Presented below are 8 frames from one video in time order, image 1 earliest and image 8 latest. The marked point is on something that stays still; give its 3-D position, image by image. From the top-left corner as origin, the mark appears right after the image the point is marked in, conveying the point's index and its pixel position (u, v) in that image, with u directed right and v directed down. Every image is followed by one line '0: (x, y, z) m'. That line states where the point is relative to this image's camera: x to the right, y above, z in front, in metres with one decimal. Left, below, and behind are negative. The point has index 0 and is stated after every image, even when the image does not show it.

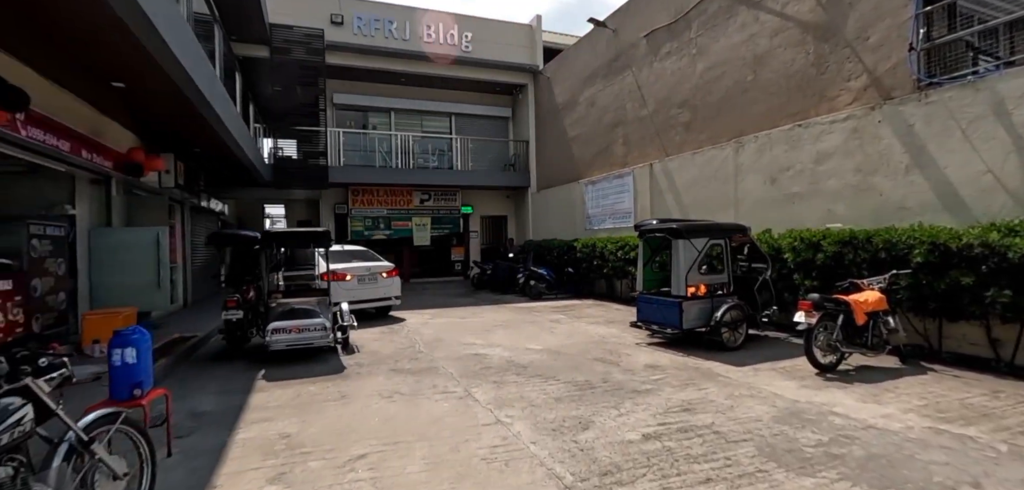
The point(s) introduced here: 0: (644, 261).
0: (+1.9, -0.2, +6.8) m
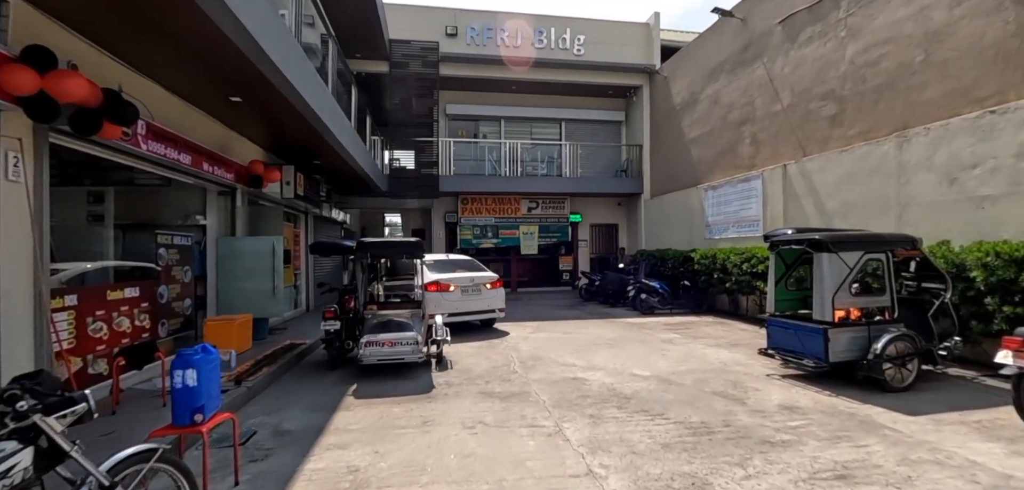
0: (+3.1, -0.4, +5.7) m
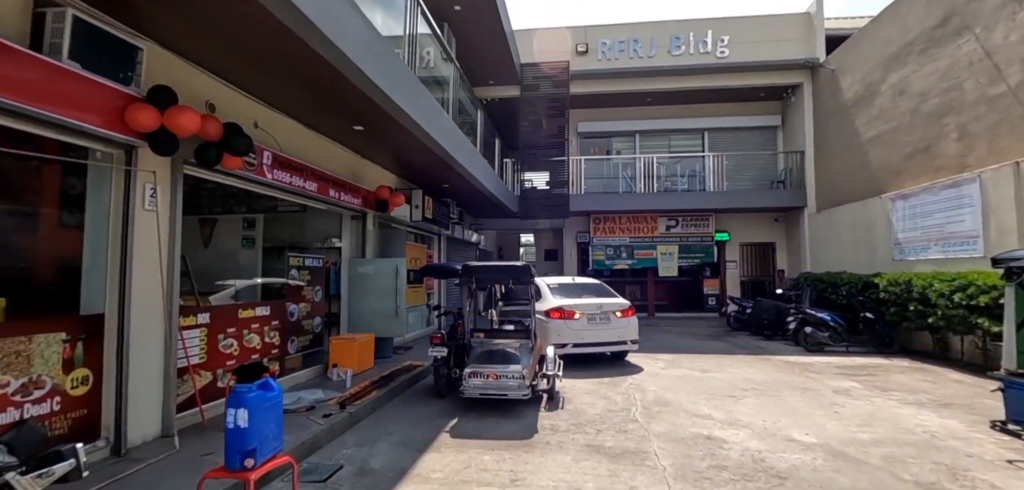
0: (+4.3, -0.6, +4.1) m
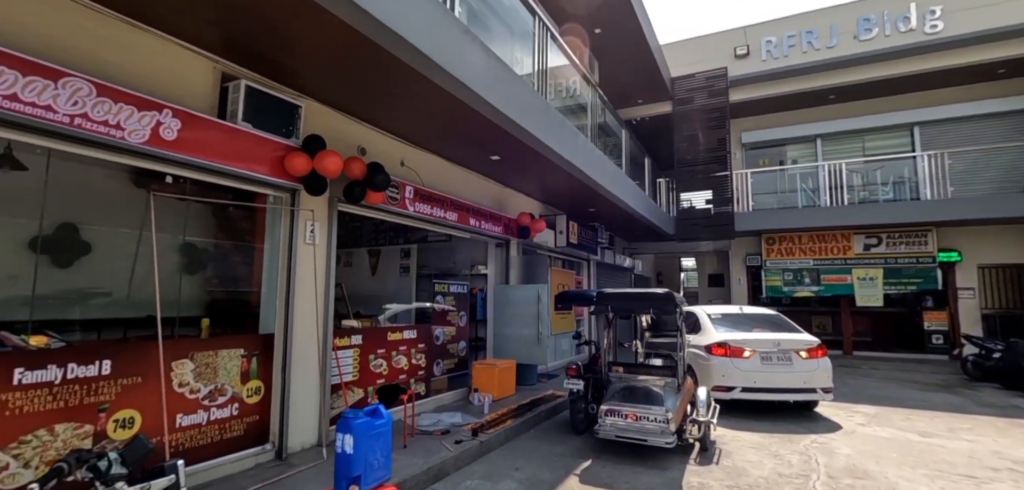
0: (+5.0, -0.8, +2.3) m
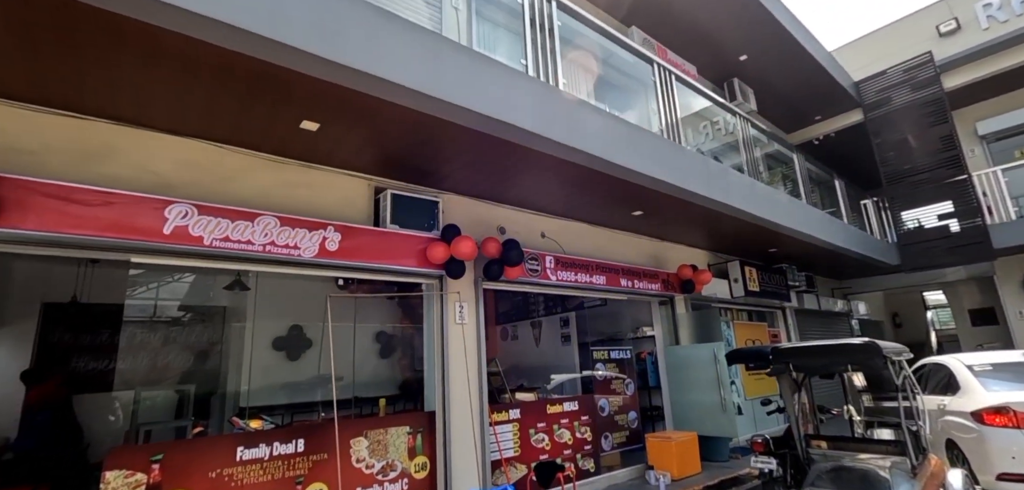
0: (+5.2, -0.3, +0.3) m
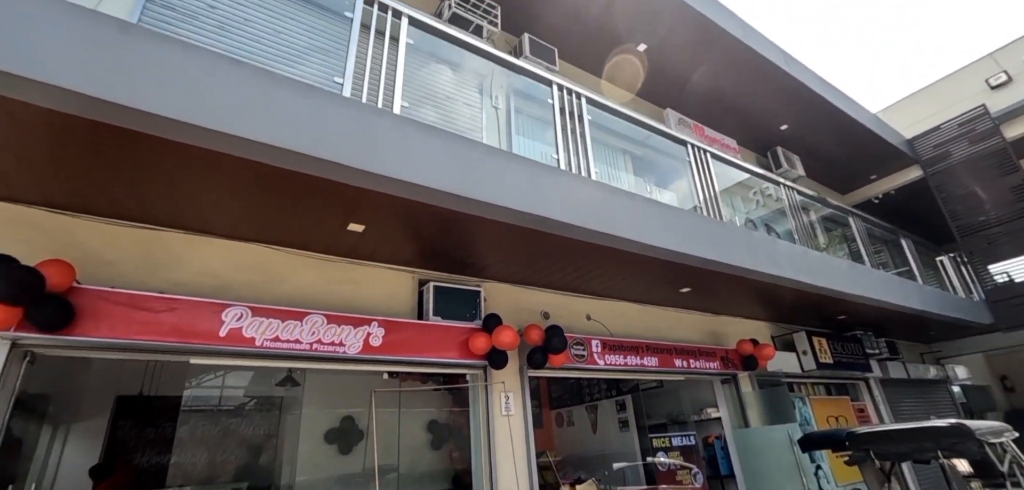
0: (+5.1, -0.1, -0.3) m
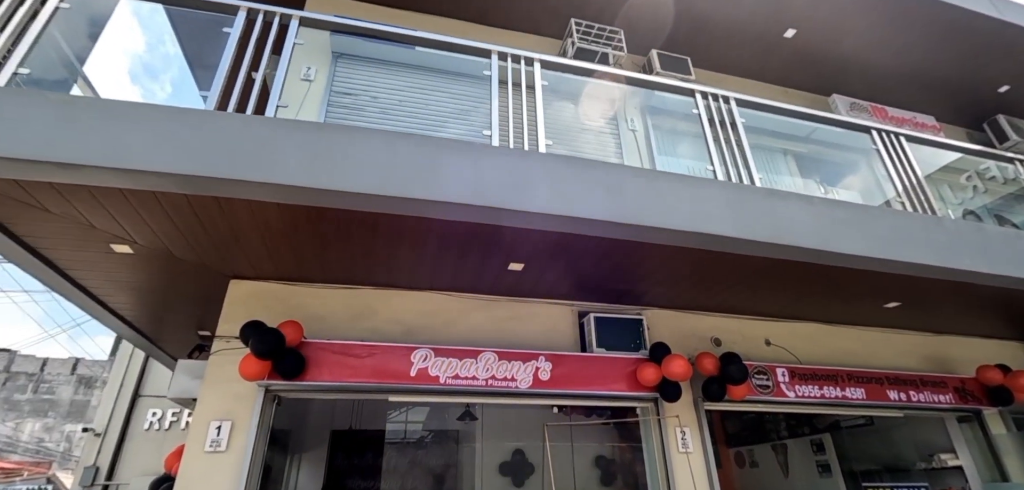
0: (+4.9, +0.5, -1.8) m
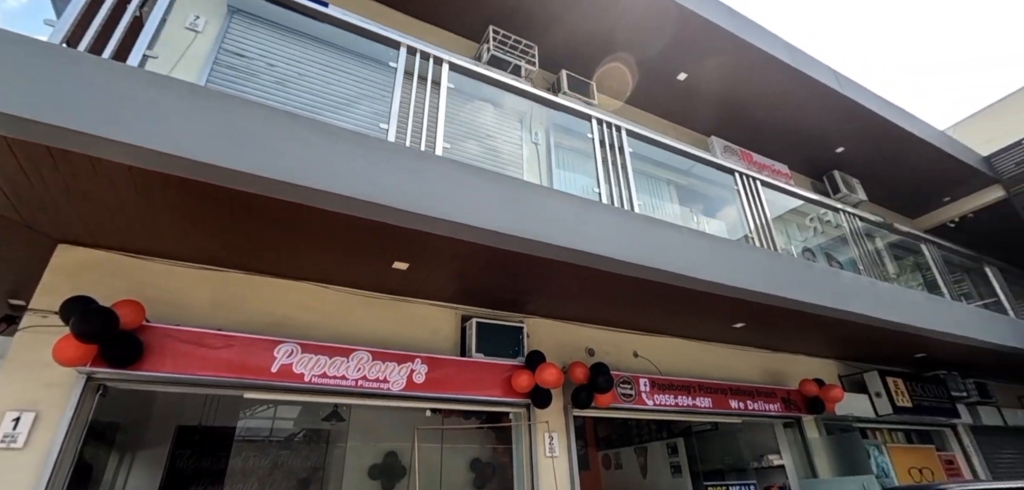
0: (+5.1, 0.0, -0.7) m
